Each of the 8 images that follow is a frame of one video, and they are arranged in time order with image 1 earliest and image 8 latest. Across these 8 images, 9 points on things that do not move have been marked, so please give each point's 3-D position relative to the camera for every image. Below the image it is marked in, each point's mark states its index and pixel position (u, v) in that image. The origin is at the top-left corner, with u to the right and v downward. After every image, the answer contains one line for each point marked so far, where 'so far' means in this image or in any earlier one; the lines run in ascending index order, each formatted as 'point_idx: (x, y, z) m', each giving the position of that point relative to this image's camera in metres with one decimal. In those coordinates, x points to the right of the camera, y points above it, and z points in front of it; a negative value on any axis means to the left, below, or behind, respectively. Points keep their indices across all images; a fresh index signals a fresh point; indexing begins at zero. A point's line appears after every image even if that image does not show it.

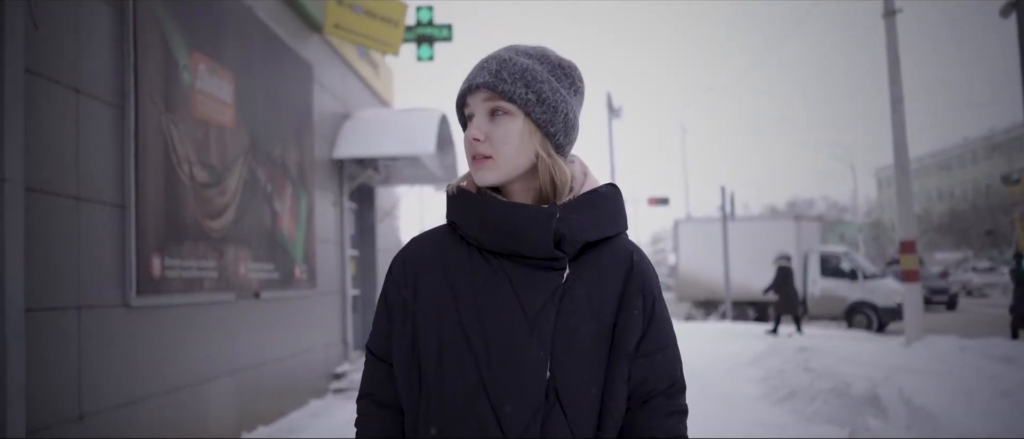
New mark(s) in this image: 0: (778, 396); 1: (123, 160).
0: (+2.7, -1.8, +6.5) m
1: (-2.3, +0.3, +3.8) m
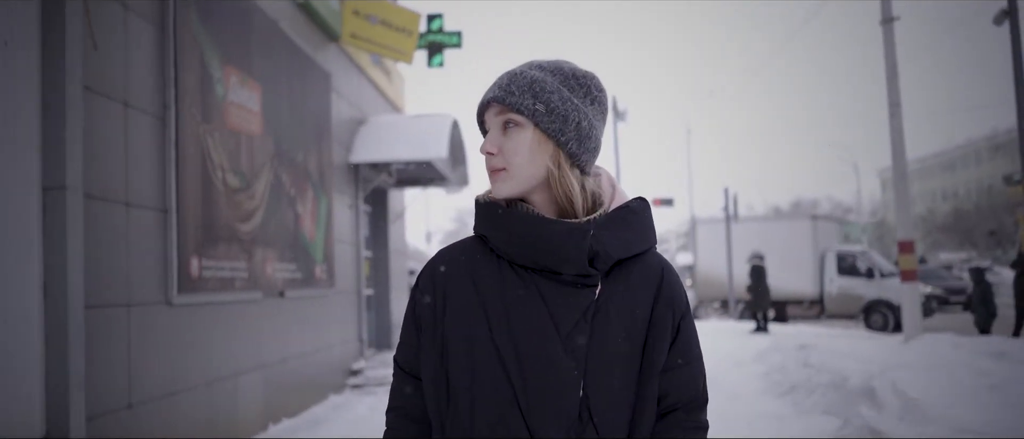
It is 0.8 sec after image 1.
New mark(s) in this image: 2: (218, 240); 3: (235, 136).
0: (+2.8, -1.8, +6.7) m
1: (-2.2, +0.3, +4.1) m
2: (-2.1, -0.1, +4.7) m
3: (-2.1, +0.6, +5.0) m
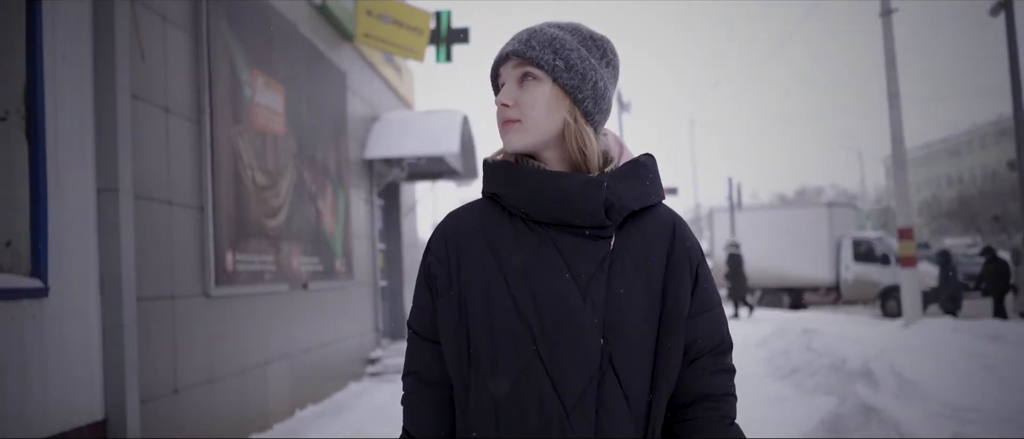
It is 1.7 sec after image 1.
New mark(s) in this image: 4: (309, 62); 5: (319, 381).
0: (+2.9, -1.7, +7.0) m
1: (-2.1, +0.3, +4.4) m
2: (-2.0, -0.1, +4.9) m
3: (-2.0, +0.7, +5.2) m
4: (-2.0, +1.6, +6.4) m
5: (-1.9, -1.6, +6.4) m
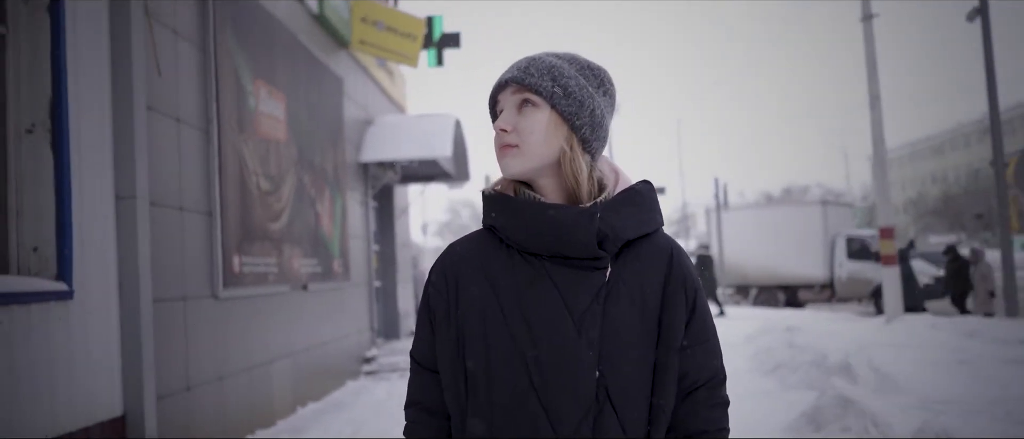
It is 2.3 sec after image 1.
0: (+2.9, -1.7, +7.3) m
1: (-2.1, +0.3, +4.6) m
2: (-2.0, -0.2, +5.1) m
3: (-2.1, +0.6, +5.4) m
4: (-2.1, +1.5, +6.6) m
5: (-2.0, -1.6, +6.6) m
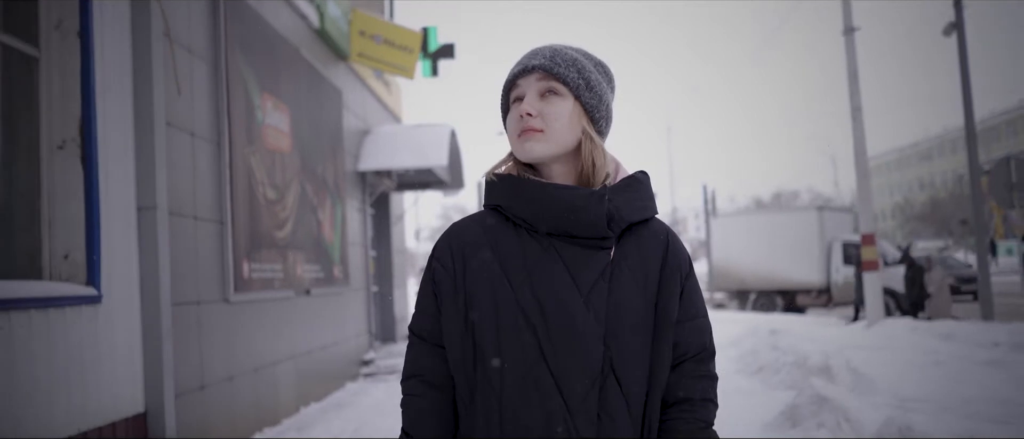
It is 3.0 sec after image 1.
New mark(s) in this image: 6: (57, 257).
0: (+2.8, -1.8, +7.6) m
1: (-2.2, +0.2, +4.8) m
2: (-2.1, -0.2, +5.4) m
3: (-2.1, +0.6, +5.7) m
4: (-2.2, +1.5, +6.8) m
5: (-2.0, -1.7, +6.8) m
6: (-2.4, -0.2, +3.5) m
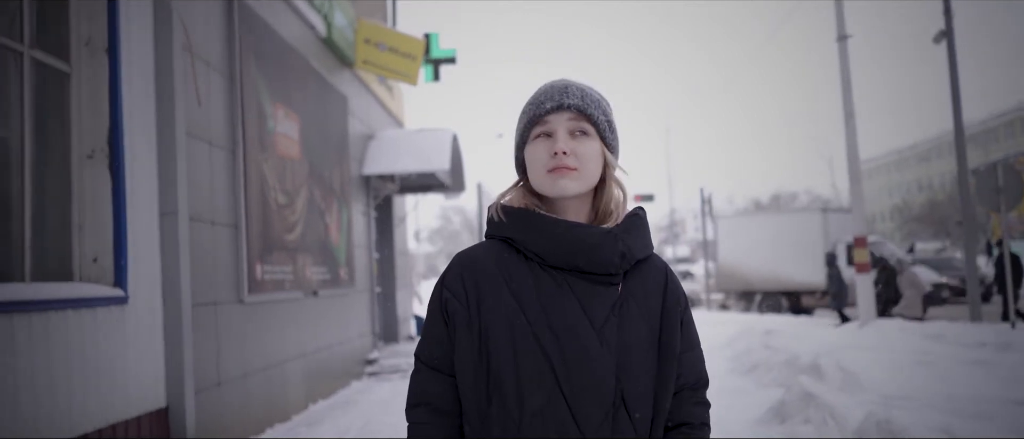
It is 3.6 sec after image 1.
0: (+2.8, -1.8, +7.8) m
1: (-2.2, +0.2, +5.0) m
2: (-2.1, -0.3, +5.6) m
3: (-2.1, +0.5, +5.9) m
4: (-2.1, +1.4, +7.1) m
5: (-2.0, -1.7, +7.0) m
6: (-2.4, -0.2, +3.7) m
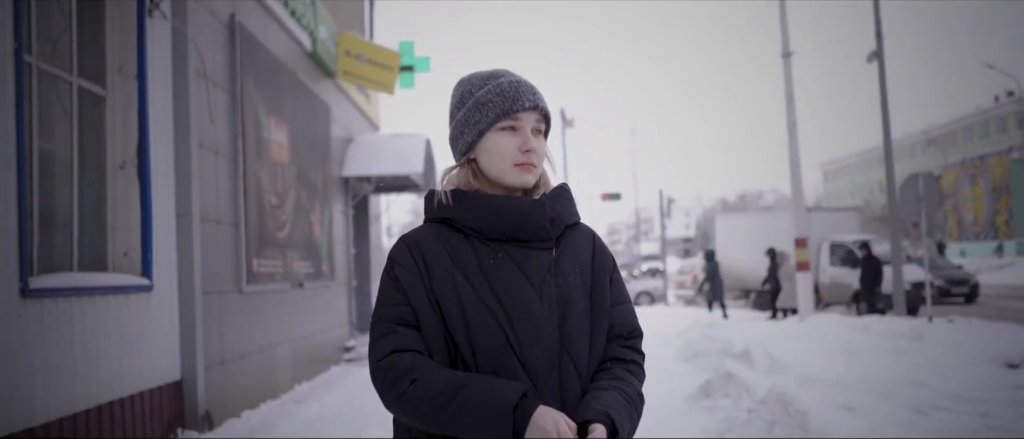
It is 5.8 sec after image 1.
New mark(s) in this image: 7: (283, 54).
0: (+2.4, -1.9, +8.8) m
1: (-2.5, +0.2, +5.8) m
2: (-2.4, -0.2, +6.3) m
3: (-2.4, +0.5, +6.6) m
4: (-2.5, +1.4, +7.8) m
5: (-2.4, -1.7, +7.8) m
6: (-2.7, -0.2, +4.4) m
7: (-2.6, +1.9, +7.3) m
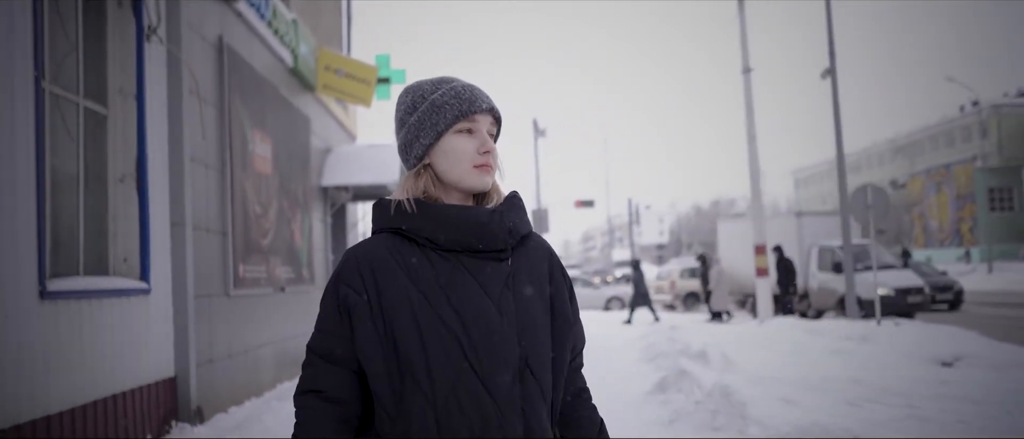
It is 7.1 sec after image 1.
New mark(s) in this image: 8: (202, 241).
0: (+1.9, -2.0, +9.3) m
1: (-2.8, +0.1, +6.2) m
2: (-2.7, -0.3, +6.7) m
3: (-2.8, +0.5, +7.0) m
4: (-2.9, +1.3, +8.2) m
5: (-2.8, -1.8, +8.1) m
6: (-2.9, -0.3, +4.8) m
7: (-3.0, +1.8, +7.7) m
8: (-2.7, -0.2, +5.6) m
